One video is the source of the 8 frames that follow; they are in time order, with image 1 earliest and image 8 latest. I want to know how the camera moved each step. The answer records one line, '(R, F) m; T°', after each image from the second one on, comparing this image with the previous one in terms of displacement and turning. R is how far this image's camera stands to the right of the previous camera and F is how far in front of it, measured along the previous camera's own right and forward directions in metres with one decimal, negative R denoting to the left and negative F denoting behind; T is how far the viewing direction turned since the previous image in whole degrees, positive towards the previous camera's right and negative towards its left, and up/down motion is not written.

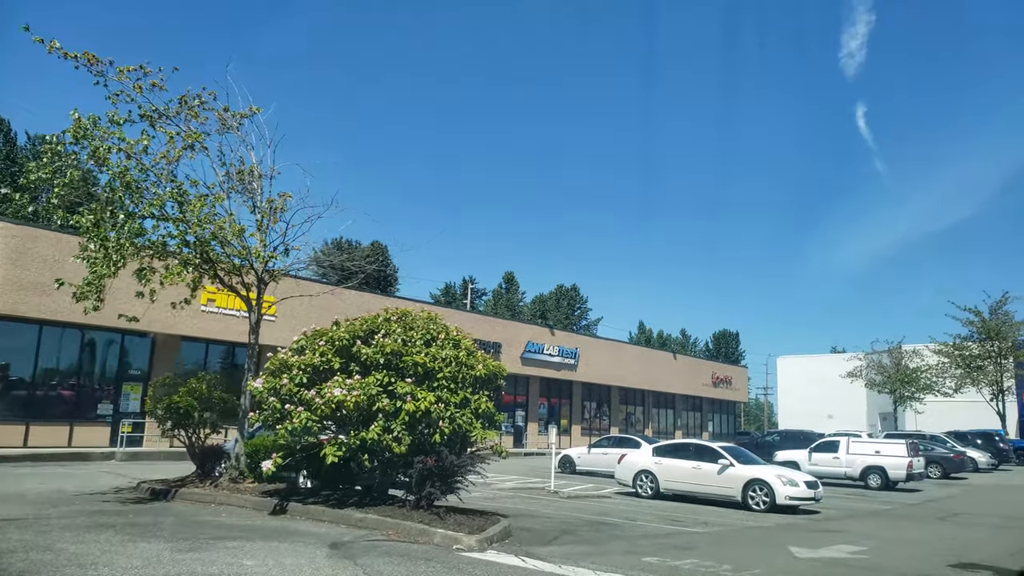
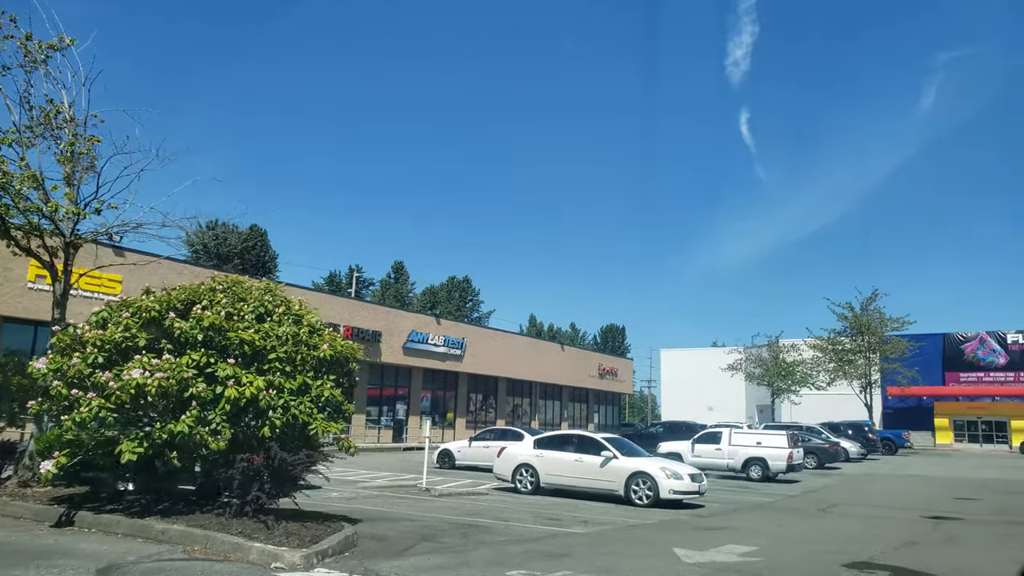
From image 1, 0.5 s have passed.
(+0.9, +1.3) m; +6°
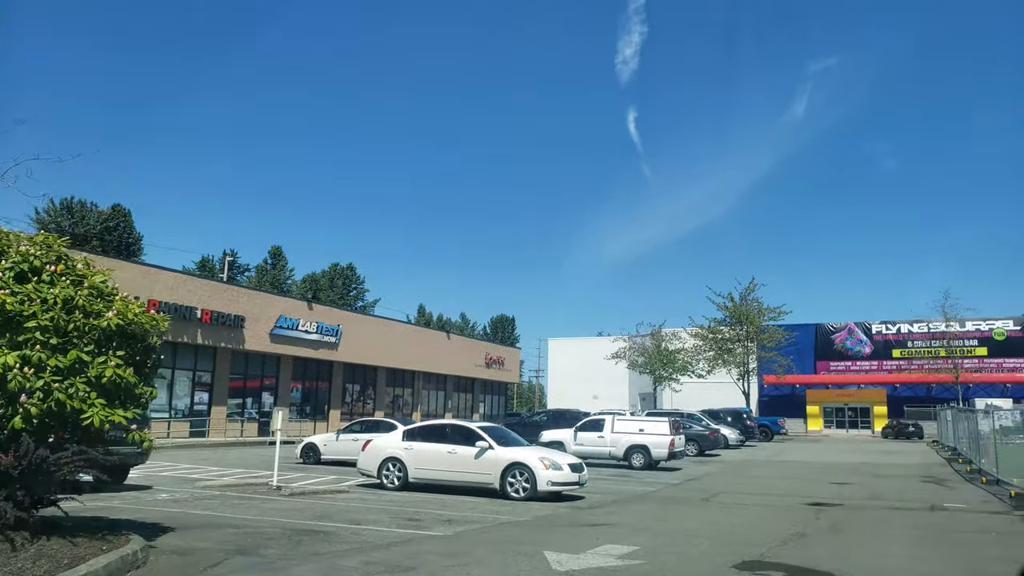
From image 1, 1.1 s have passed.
(+0.5, +1.5) m; +8°
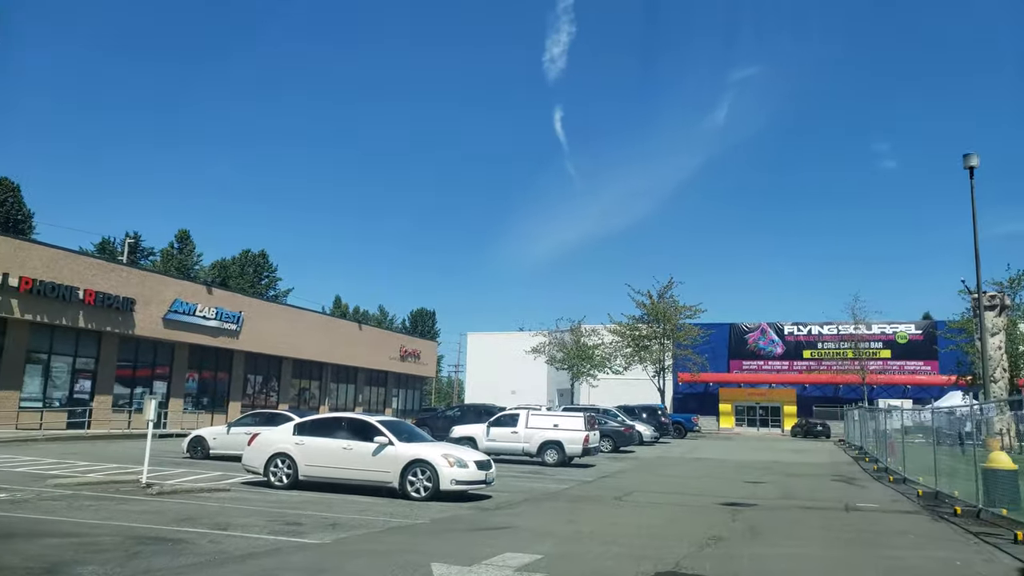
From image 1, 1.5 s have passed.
(+0.3, +1.2) m; +6°
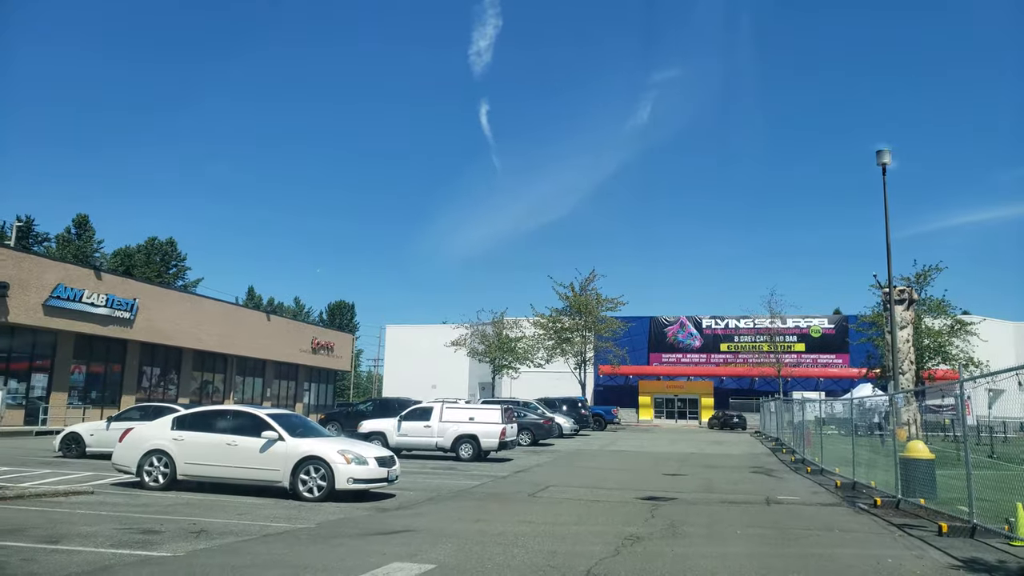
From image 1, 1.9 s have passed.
(+0.3, +1.1) m; +6°
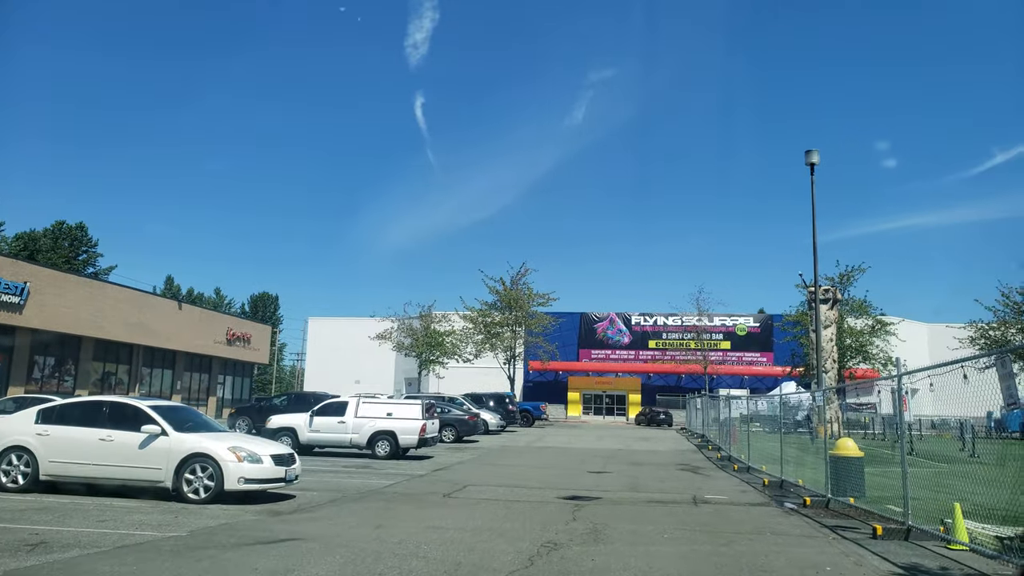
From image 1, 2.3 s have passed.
(+0.3, +1.0) m; +5°
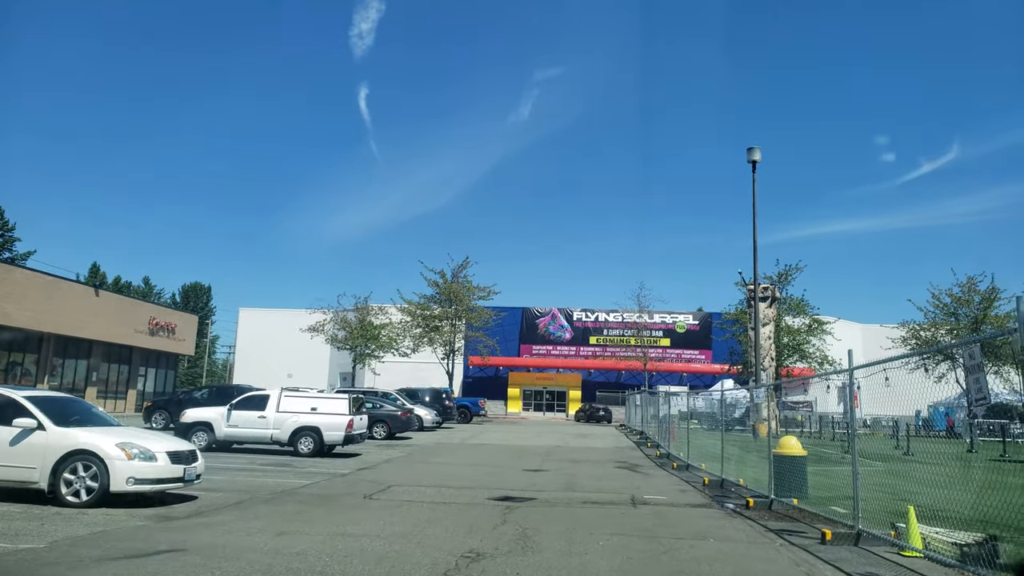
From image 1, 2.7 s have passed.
(+0.2, +1.0) m; +4°
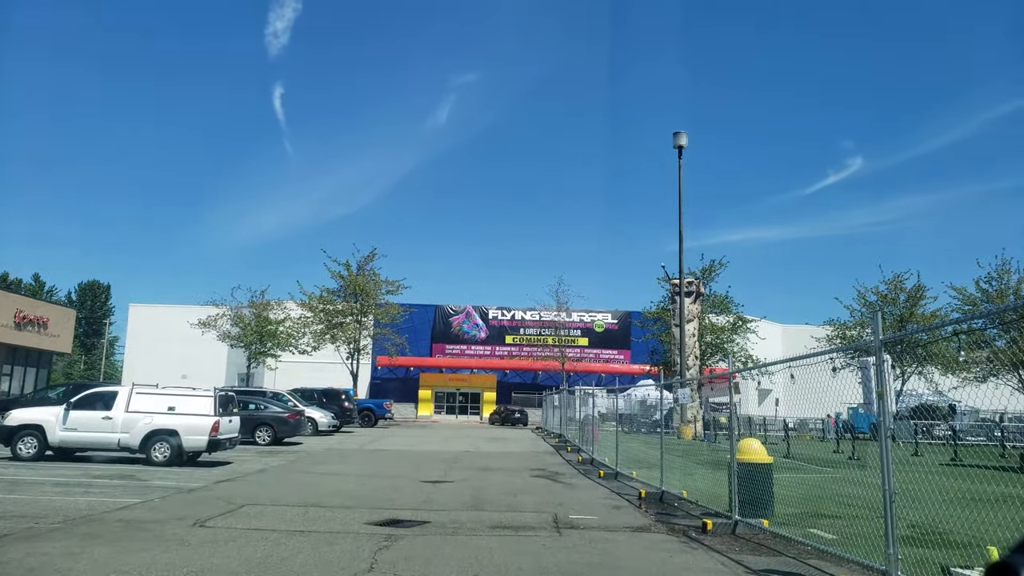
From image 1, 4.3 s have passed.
(+0.3, +3.0) m; +6°
